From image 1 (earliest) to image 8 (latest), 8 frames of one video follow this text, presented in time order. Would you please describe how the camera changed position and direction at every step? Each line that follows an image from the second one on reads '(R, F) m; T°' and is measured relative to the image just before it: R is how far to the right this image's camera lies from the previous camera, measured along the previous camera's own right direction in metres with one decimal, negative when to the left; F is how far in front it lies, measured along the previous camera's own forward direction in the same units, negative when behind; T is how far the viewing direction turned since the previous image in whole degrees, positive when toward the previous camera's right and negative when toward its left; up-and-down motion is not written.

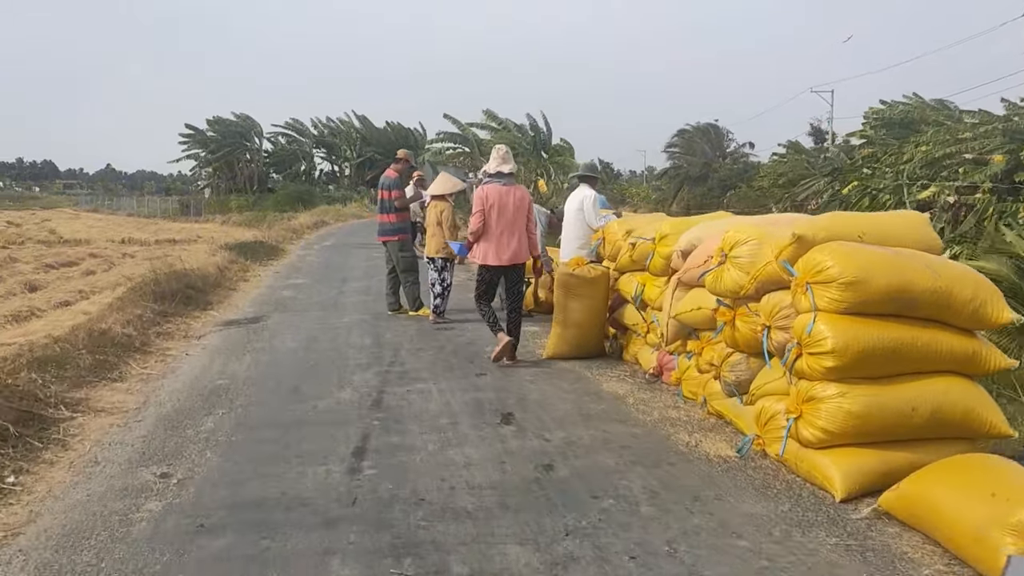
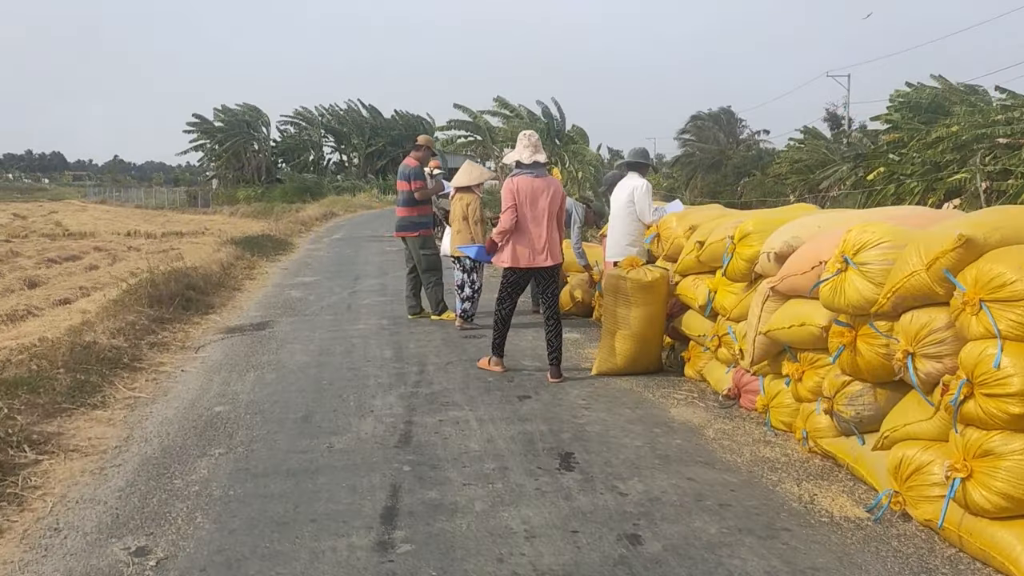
(-0.2, +0.9) m; -1°
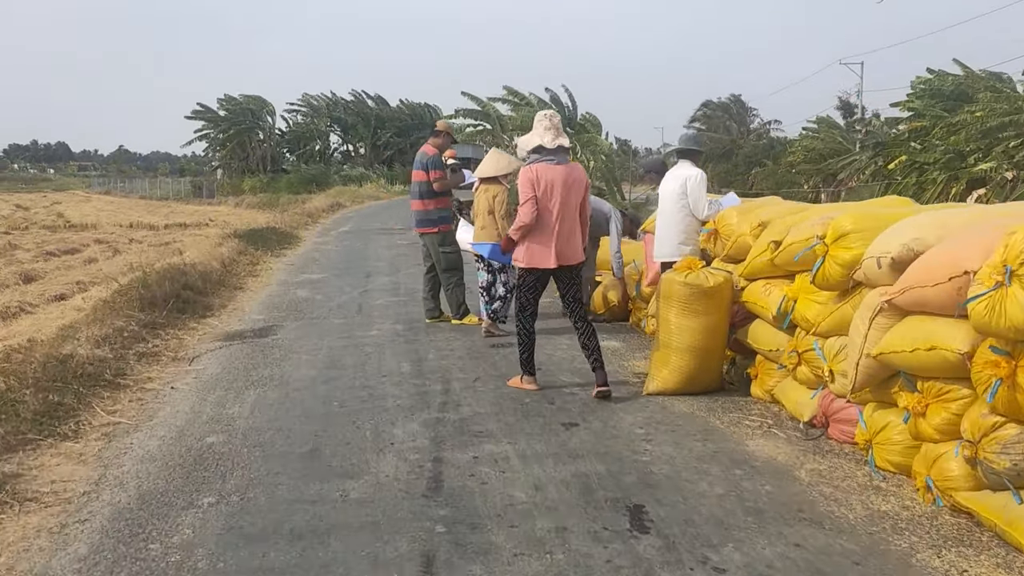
(-0.2, +0.8) m; 0°
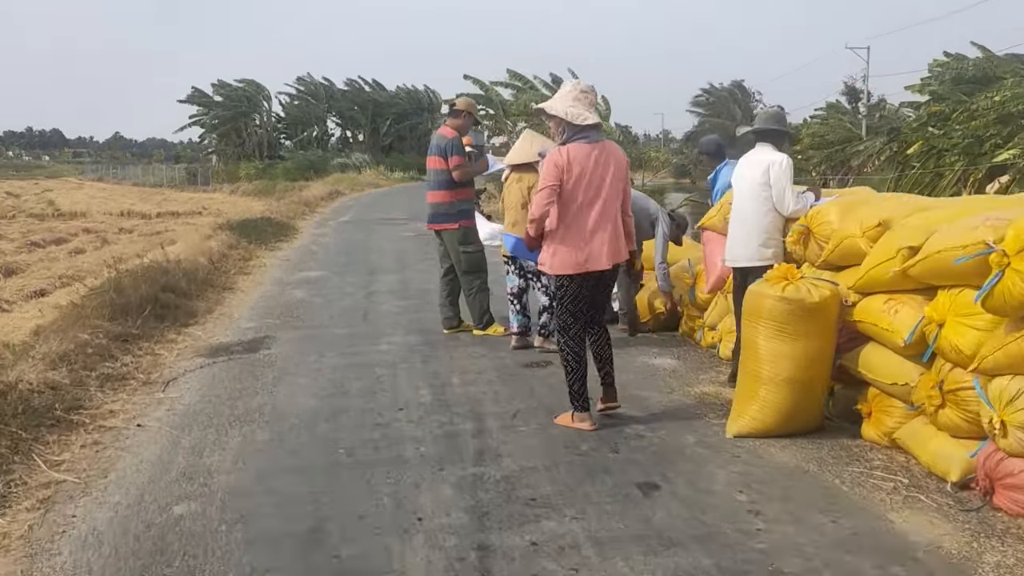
(-0.2, +1.1) m; 0°
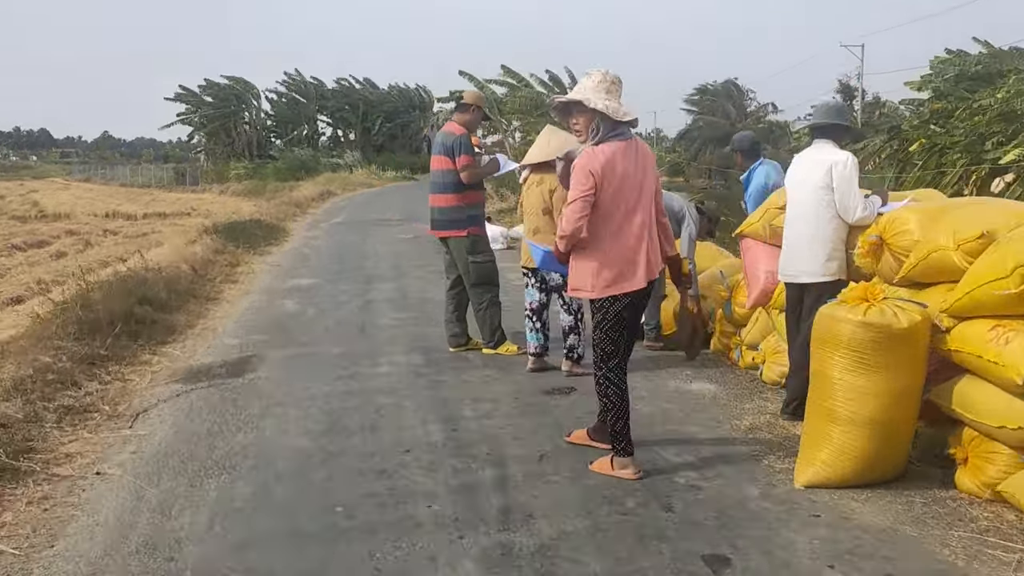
(-0.1, +0.7) m; +1°
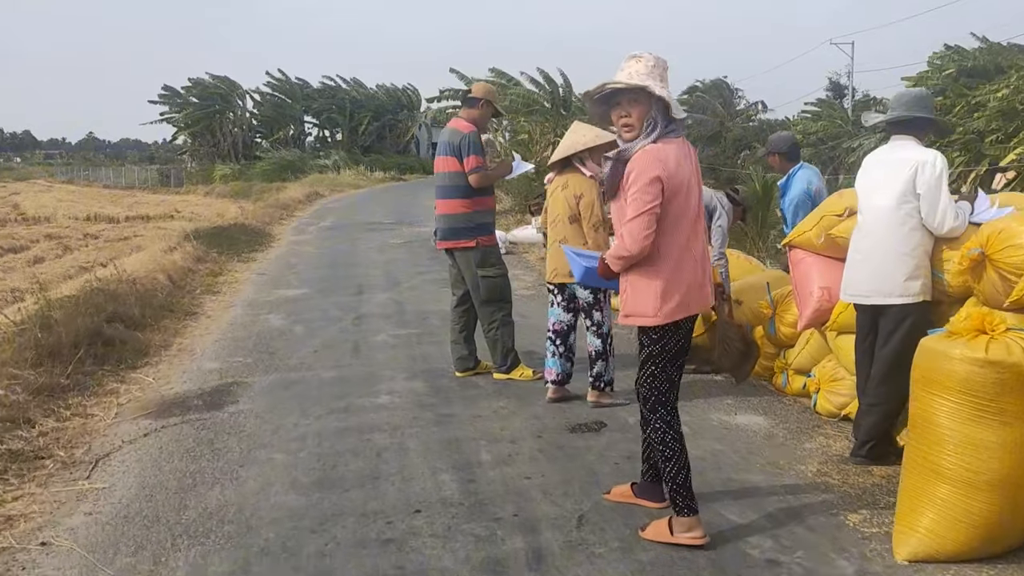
(-0.1, +0.7) m; +1°
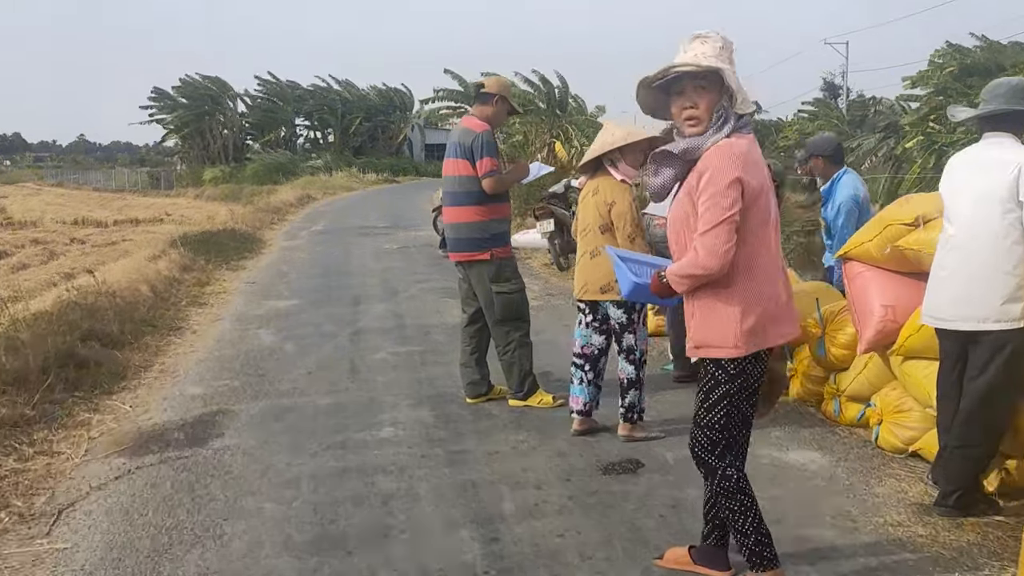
(-0.1, +0.5) m; 0°
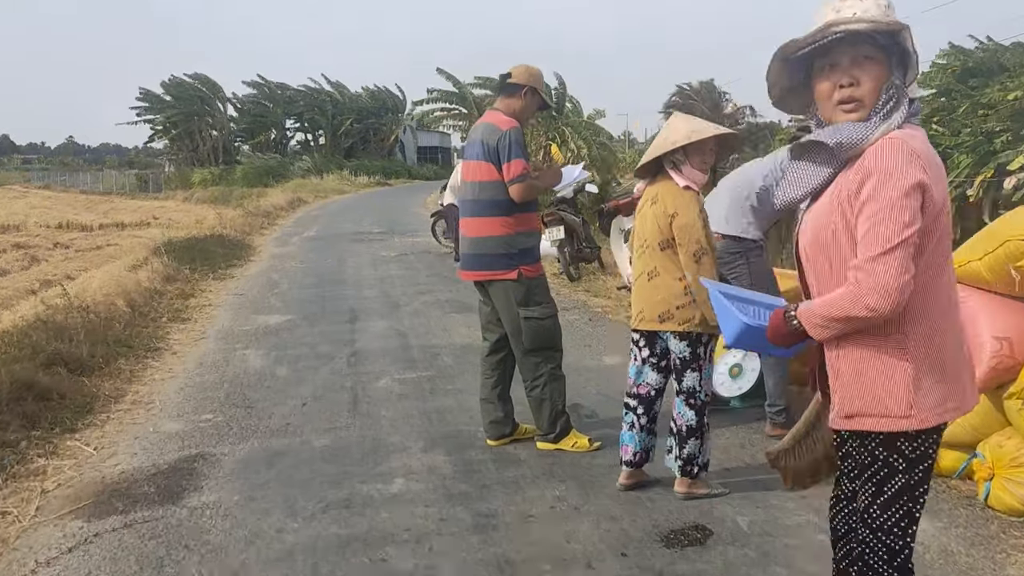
(-0.2, +0.7) m; +1°
